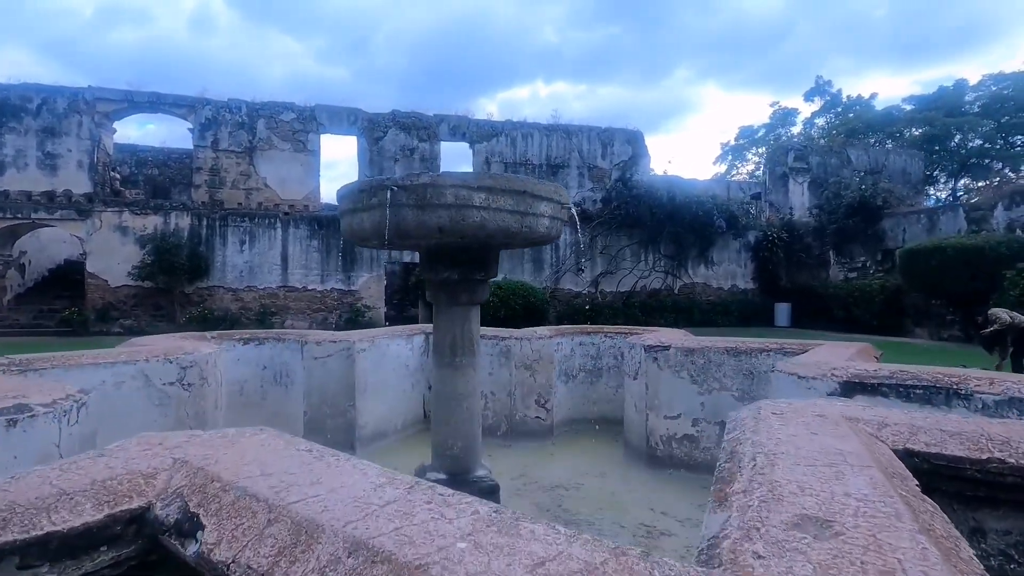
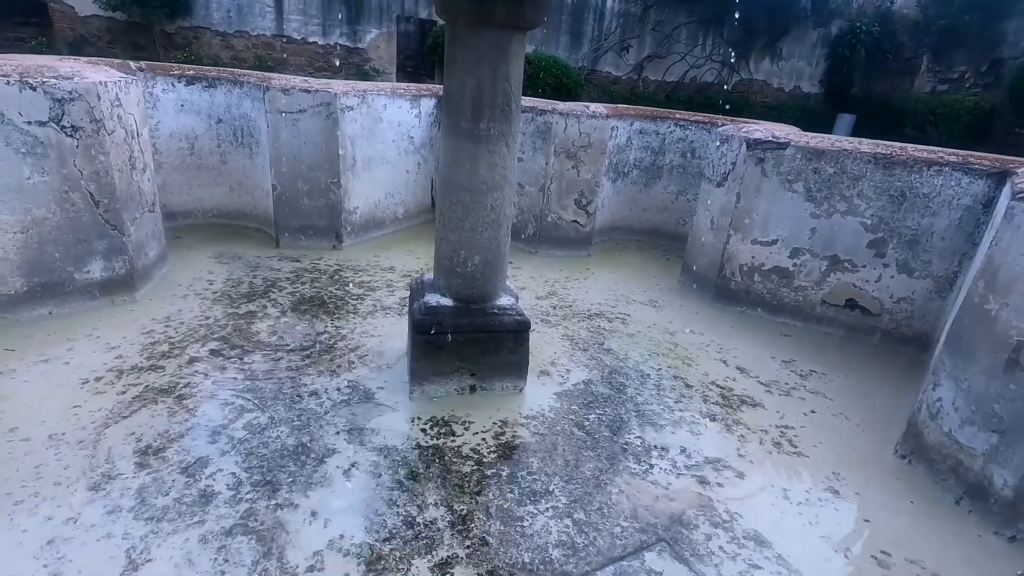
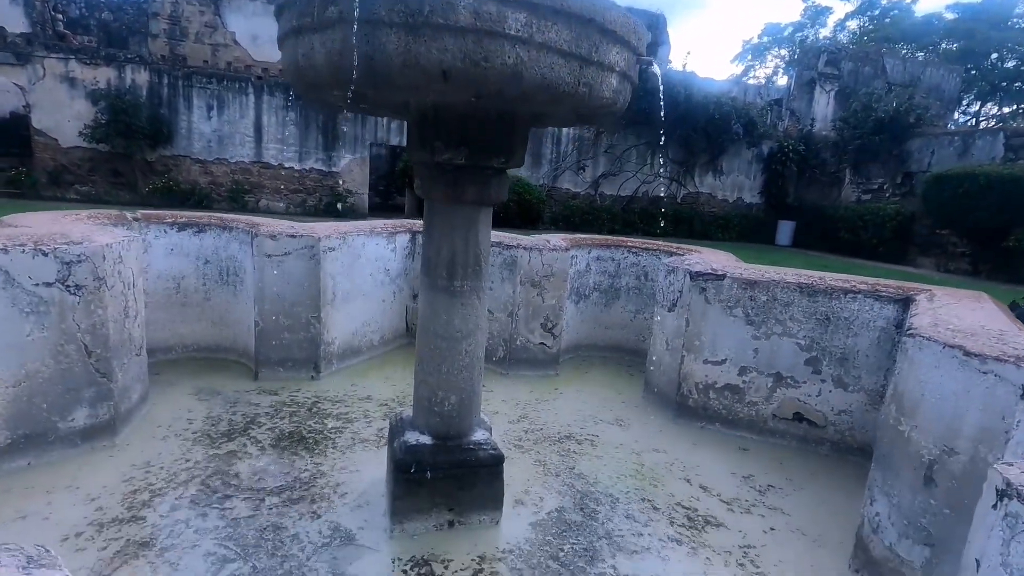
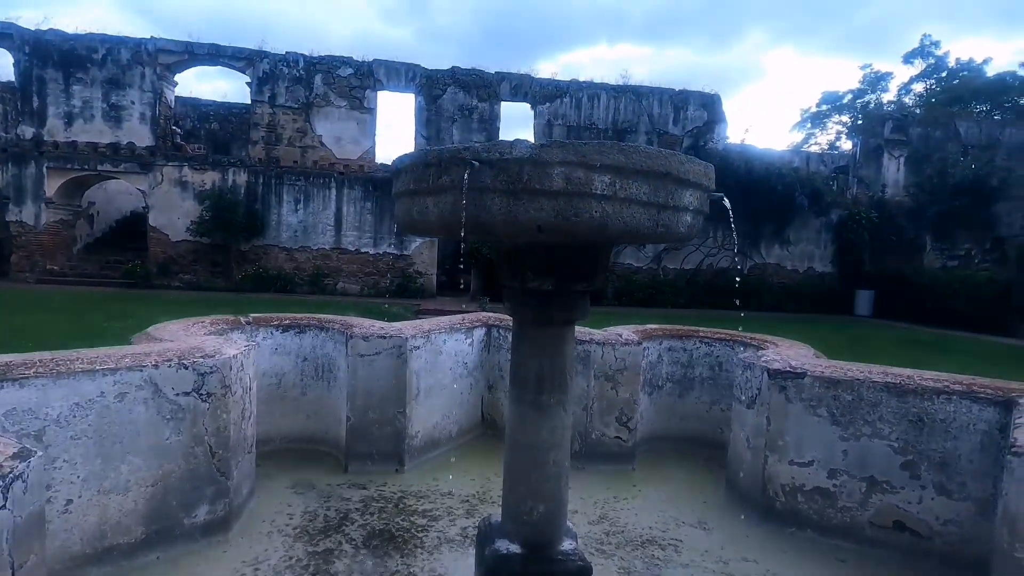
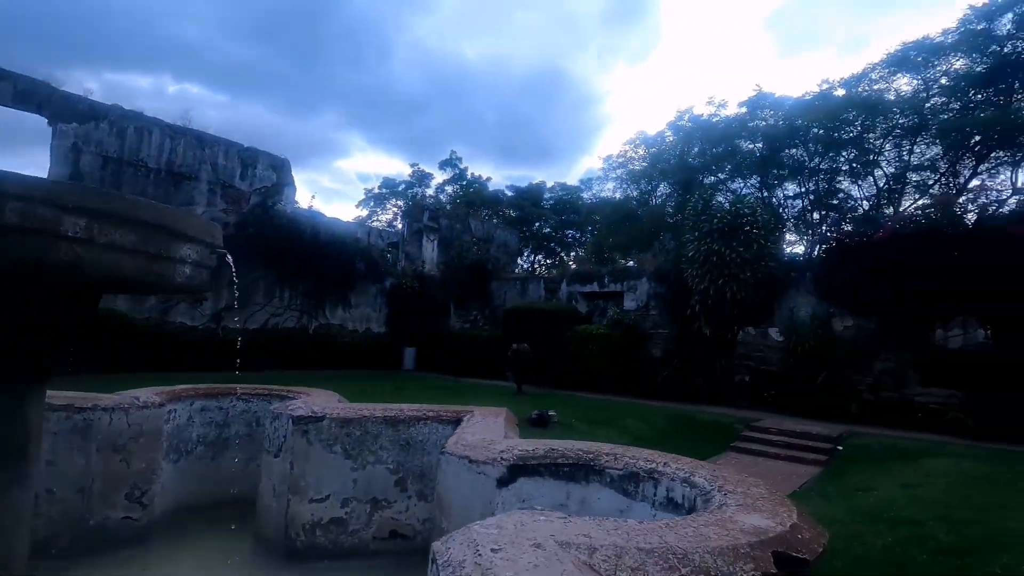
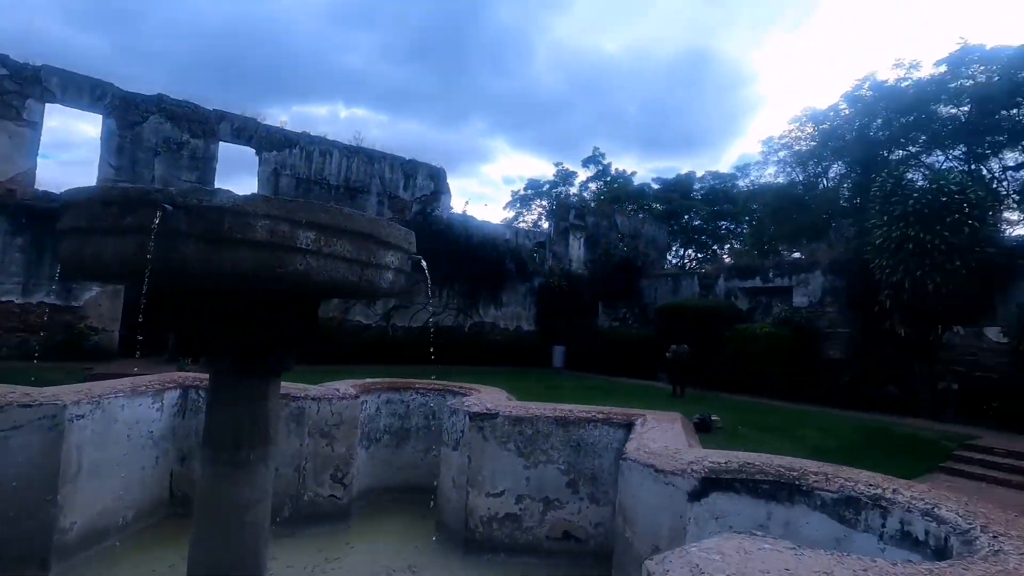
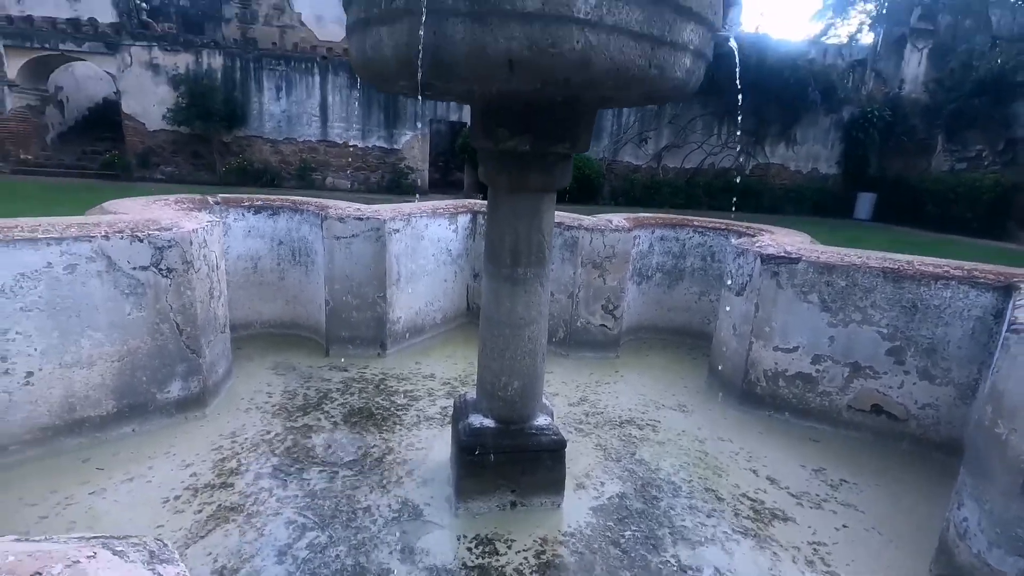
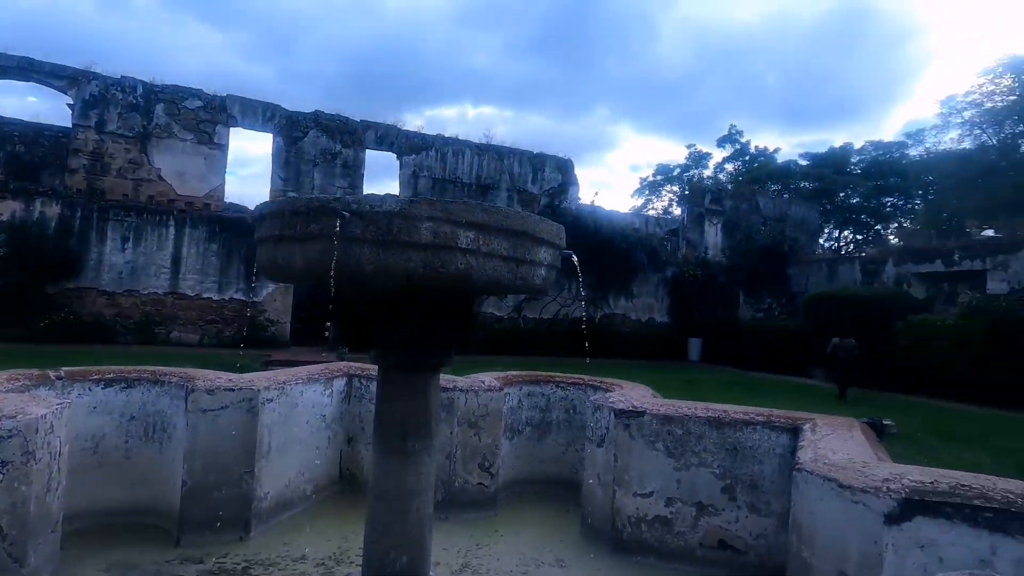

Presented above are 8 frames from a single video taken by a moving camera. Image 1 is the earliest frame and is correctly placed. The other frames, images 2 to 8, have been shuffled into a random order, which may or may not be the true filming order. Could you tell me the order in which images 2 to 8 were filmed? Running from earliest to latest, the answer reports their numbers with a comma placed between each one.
3, 2, 7, 4, 8, 6, 5
